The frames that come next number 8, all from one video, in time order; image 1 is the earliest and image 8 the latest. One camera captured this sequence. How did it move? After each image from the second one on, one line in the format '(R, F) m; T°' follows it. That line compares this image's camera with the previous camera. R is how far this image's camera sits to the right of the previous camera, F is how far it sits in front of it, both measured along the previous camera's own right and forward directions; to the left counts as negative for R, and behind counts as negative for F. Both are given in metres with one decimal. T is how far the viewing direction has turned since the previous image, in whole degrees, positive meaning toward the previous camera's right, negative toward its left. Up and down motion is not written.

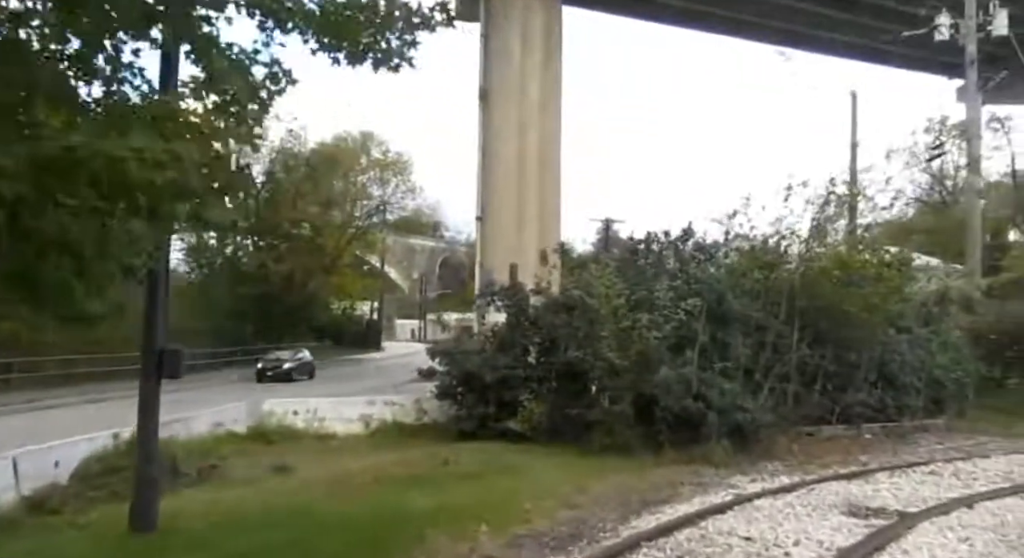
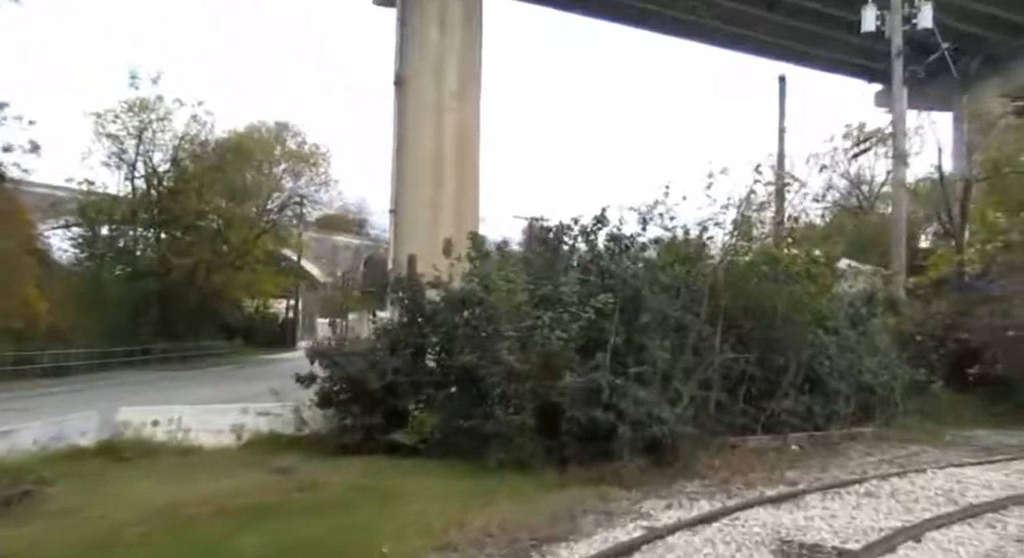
(+0.5, +1.6) m; +5°
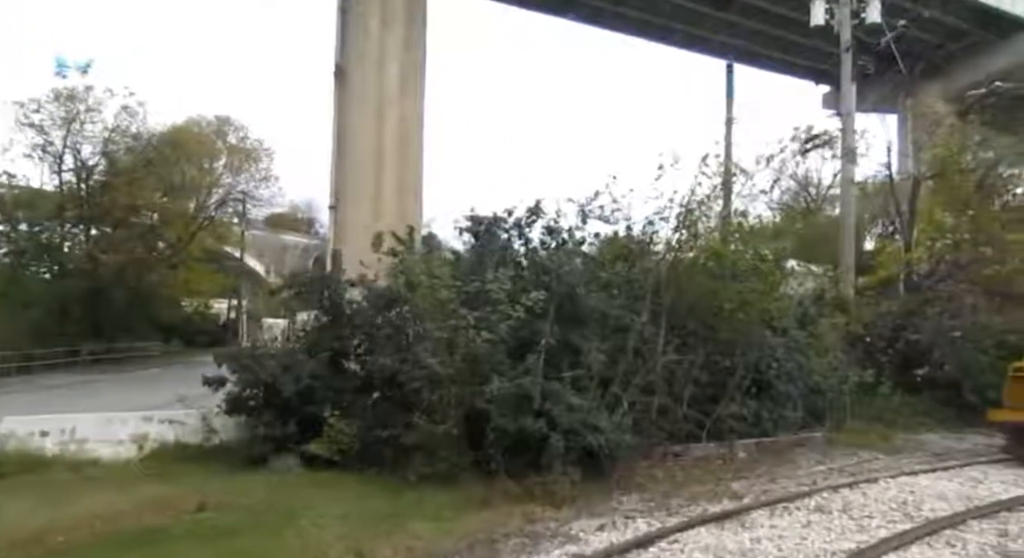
(+0.3, +0.9) m; +3°
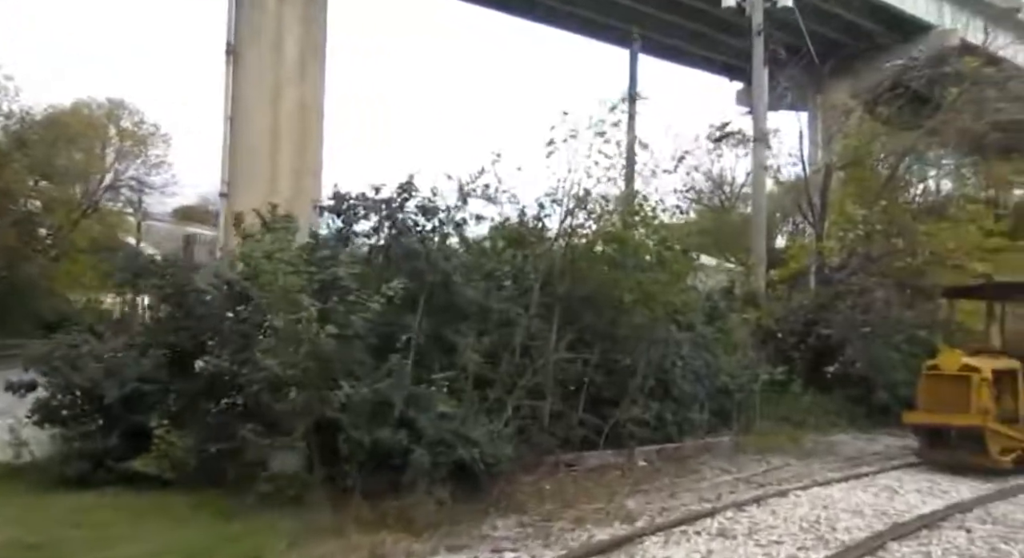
(+0.6, +1.4) m; +5°
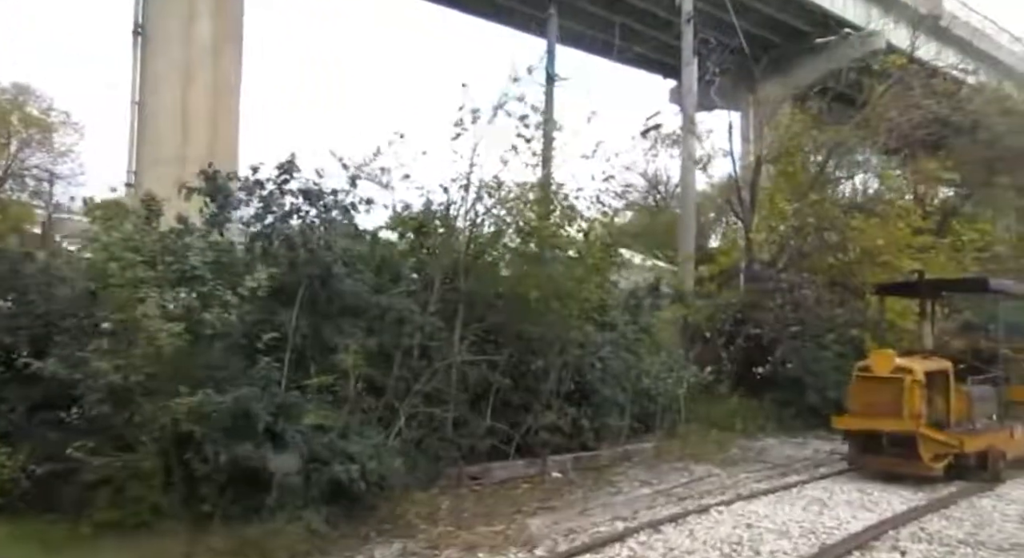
(+0.4, +1.0) m; +4°
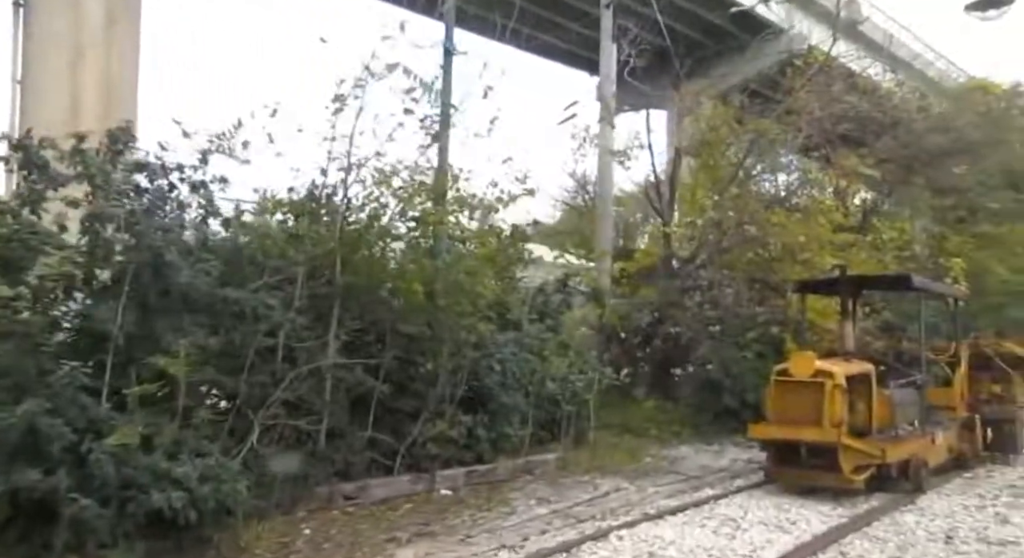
(+0.5, +1.0) m; +5°
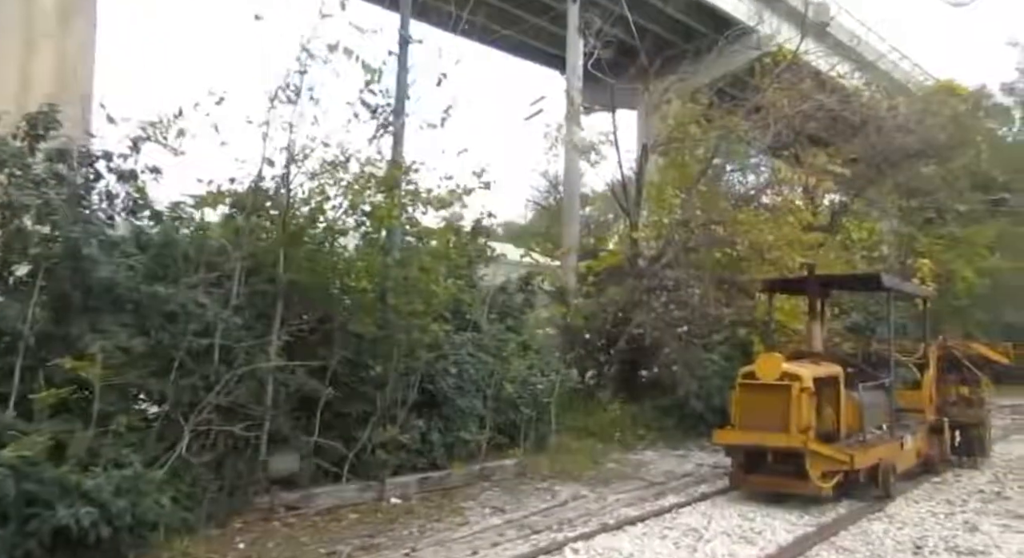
(+0.2, +0.4) m; +2°
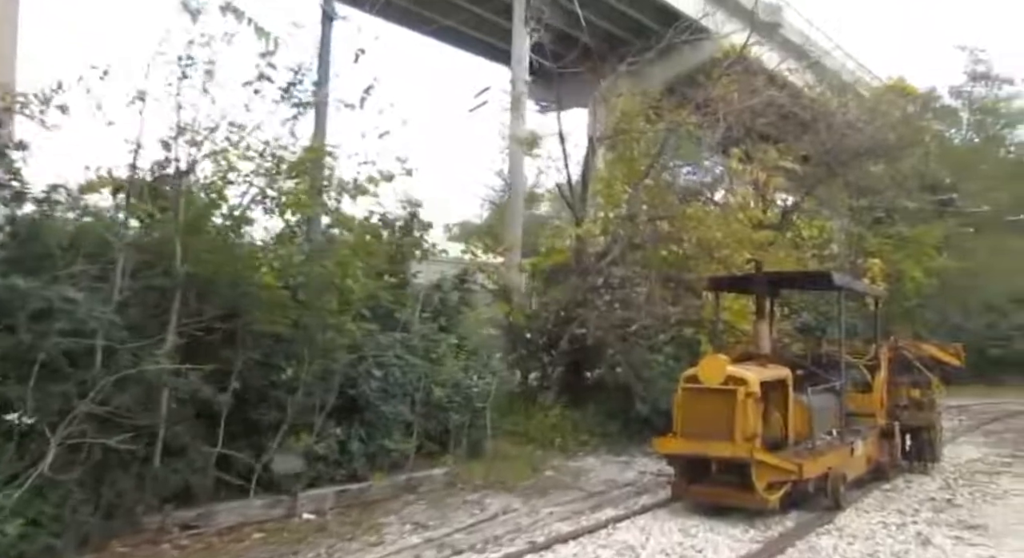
(+0.3, +0.7) m; +3°
